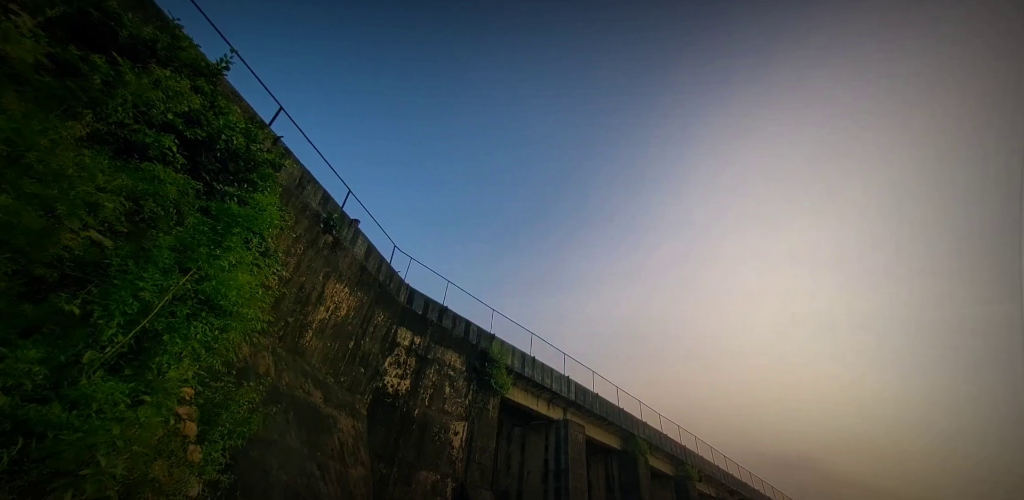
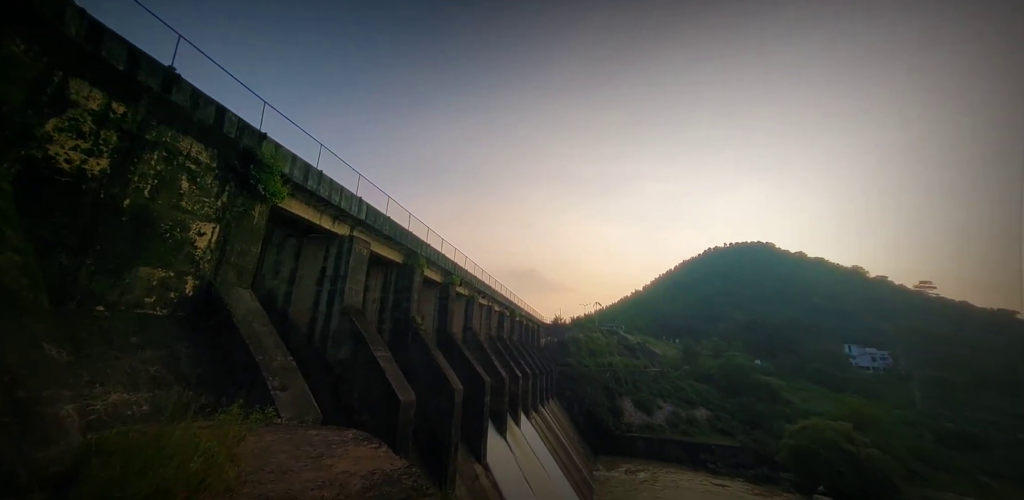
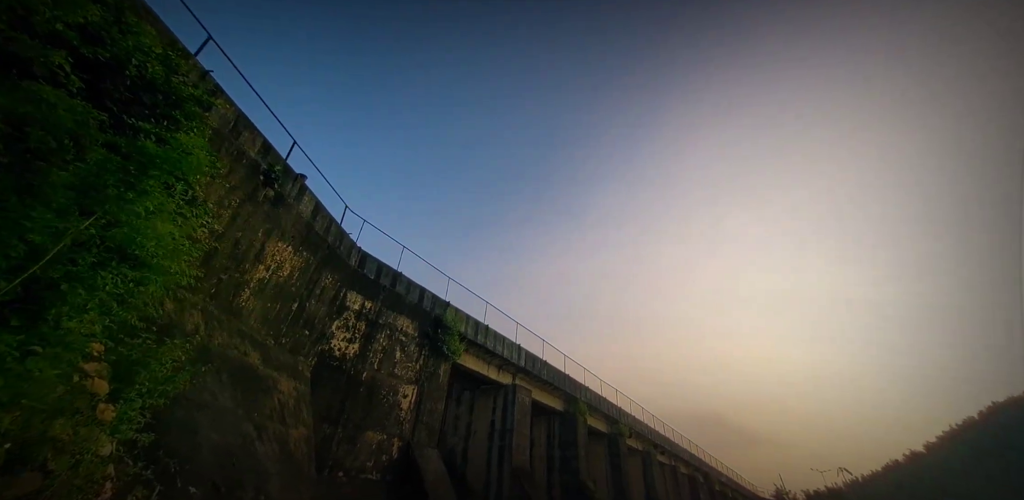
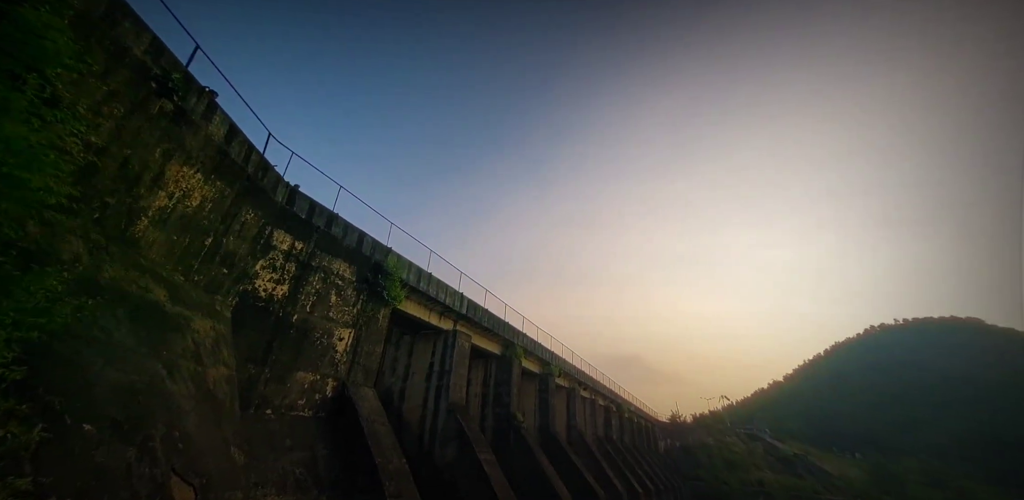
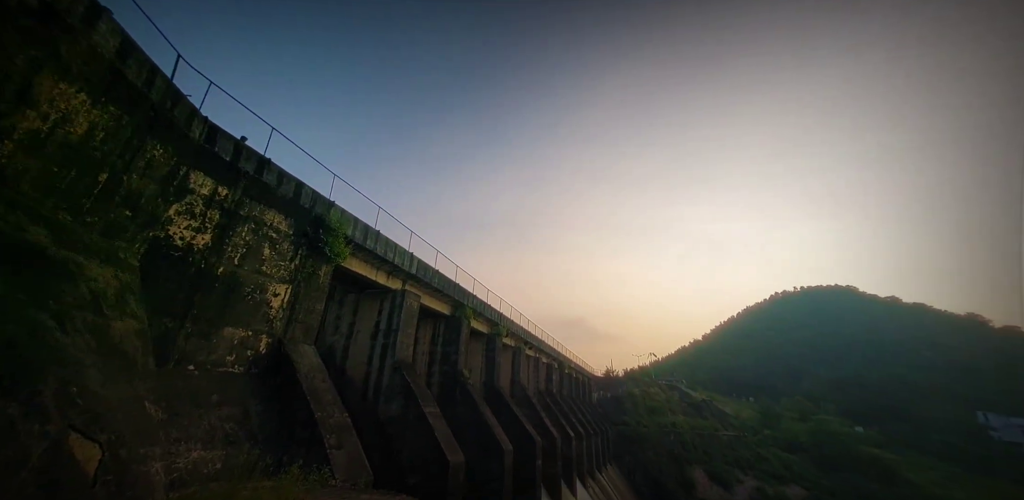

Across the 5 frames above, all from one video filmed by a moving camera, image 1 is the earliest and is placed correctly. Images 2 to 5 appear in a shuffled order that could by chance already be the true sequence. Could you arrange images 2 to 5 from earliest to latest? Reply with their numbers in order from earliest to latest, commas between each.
3, 4, 5, 2
